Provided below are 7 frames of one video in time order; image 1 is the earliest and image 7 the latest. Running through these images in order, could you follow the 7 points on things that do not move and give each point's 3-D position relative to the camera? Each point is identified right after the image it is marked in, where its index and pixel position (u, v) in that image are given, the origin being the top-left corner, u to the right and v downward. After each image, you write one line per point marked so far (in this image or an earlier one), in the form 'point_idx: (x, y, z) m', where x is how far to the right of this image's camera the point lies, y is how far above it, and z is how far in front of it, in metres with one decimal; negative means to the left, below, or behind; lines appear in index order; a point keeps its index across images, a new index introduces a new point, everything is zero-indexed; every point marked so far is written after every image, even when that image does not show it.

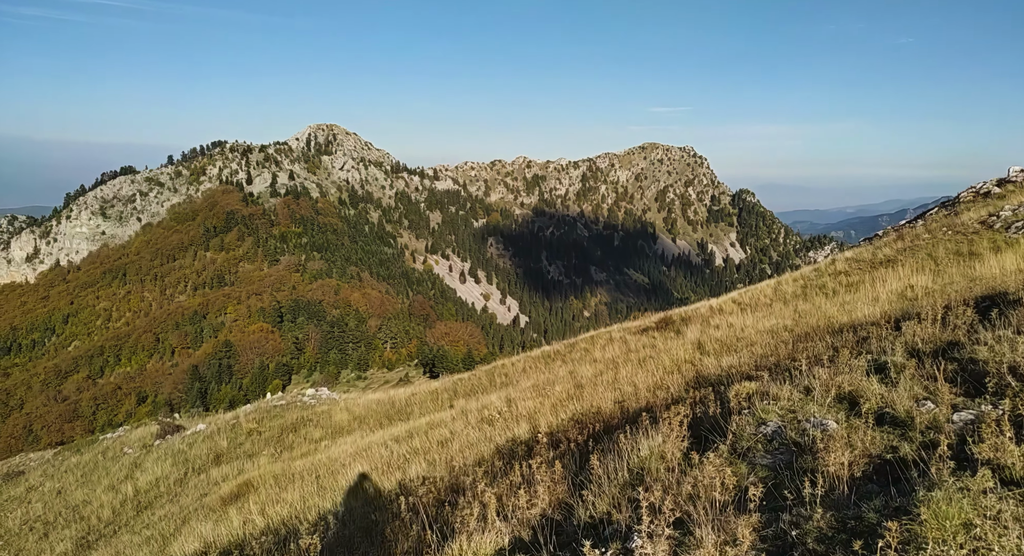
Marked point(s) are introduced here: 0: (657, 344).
0: (+3.2, -1.4, +14.6) m
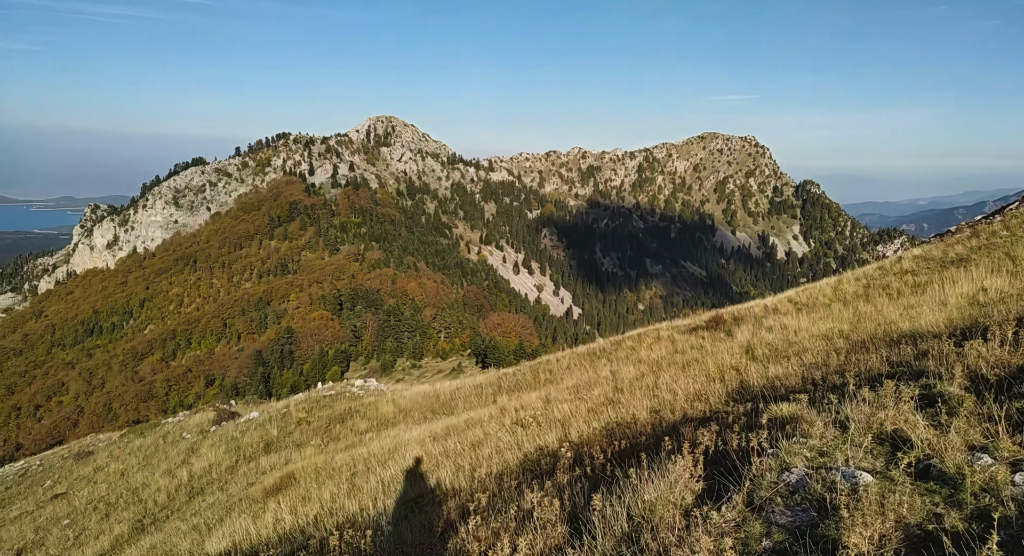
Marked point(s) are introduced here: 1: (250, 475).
0: (+4.0, -1.4, +14.1) m
1: (-6.8, -5.2, +17.7) m
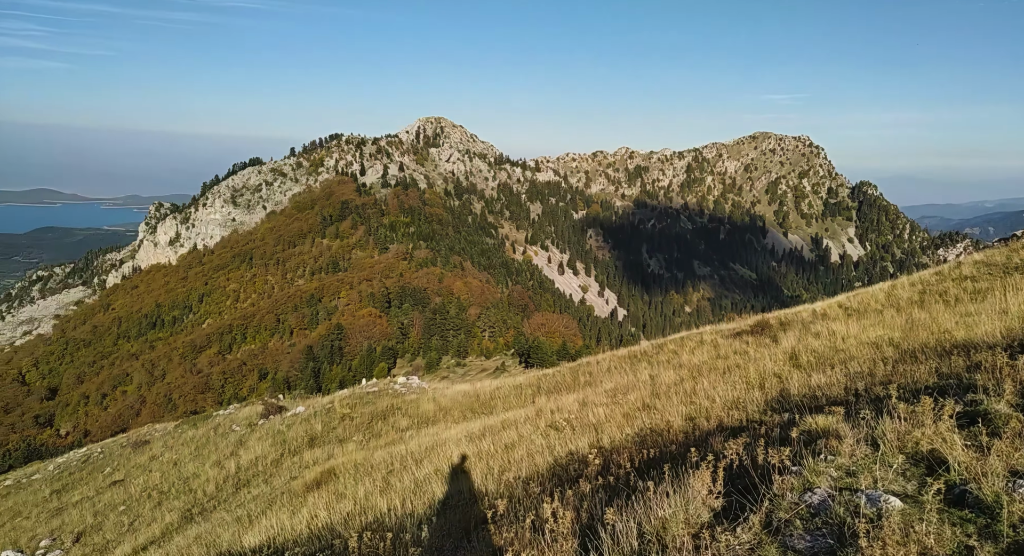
0: (+4.8, -1.5, +13.7) m
1: (-5.8, -5.1, +18.1) m
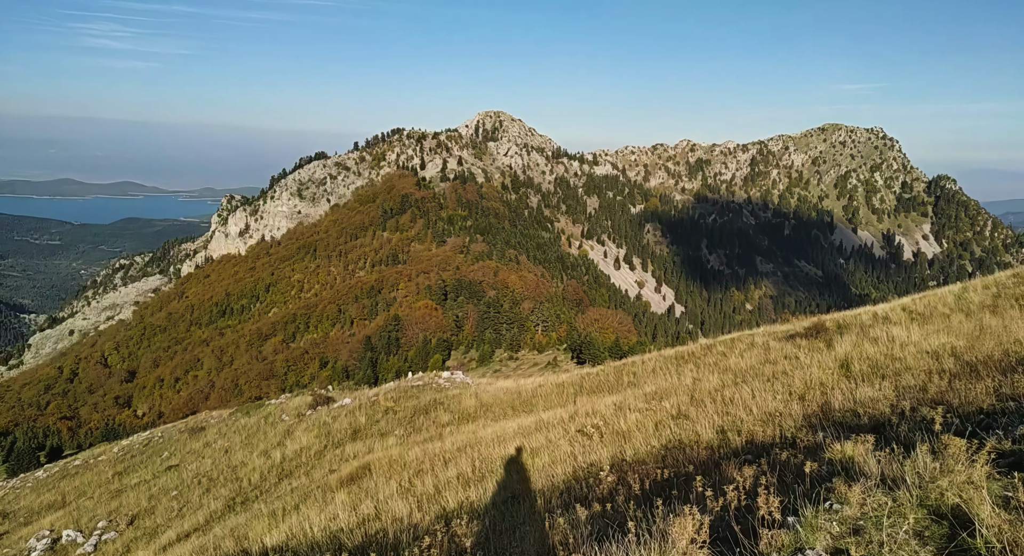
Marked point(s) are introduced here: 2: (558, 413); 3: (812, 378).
0: (+5.5, -1.5, +13.0) m
1: (-4.8, -4.9, +18.2) m
2: (+1.0, -2.9, +14.3) m
3: (+4.2, -1.4, +9.6) m
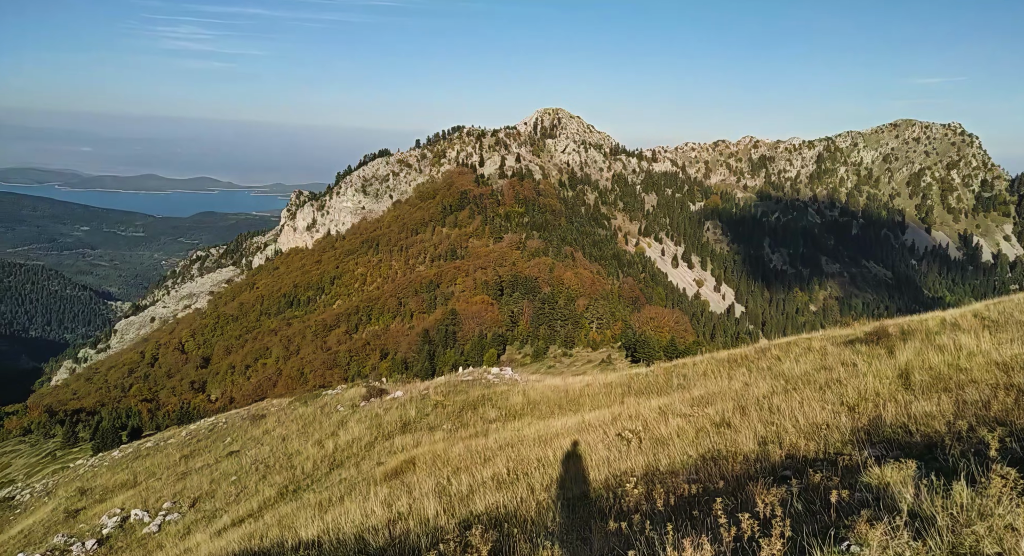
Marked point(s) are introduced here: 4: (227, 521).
0: (+6.3, -1.6, +12.3) m
1: (-3.6, -4.8, +18.4) m
2: (+1.9, -2.8, +14.0) m
3: (+4.7, -1.5, +9.1) m
4: (-6.8, -5.8, +16.2) m
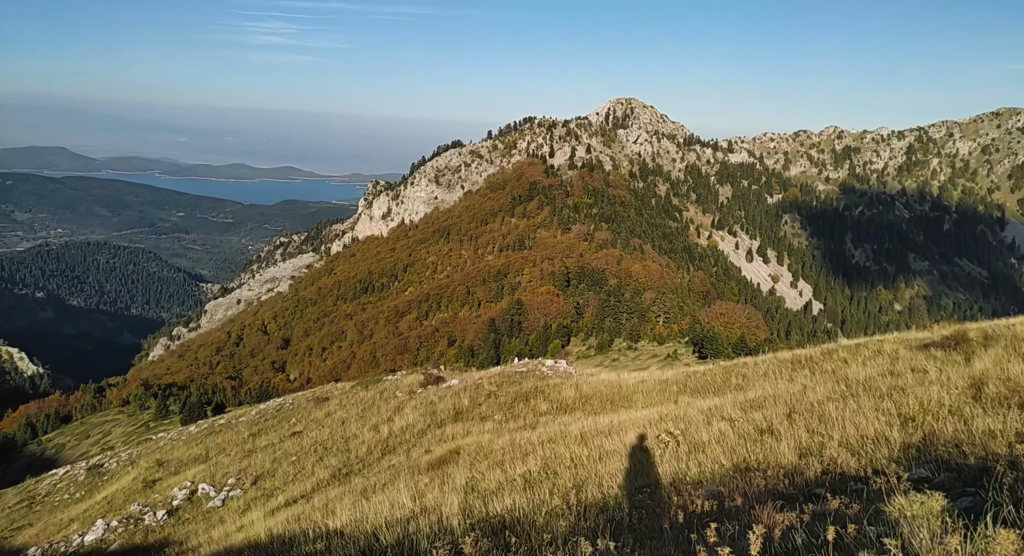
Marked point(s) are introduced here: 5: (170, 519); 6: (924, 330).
0: (+7.0, -1.6, +11.4) m
1: (-2.2, -4.5, +18.5) m
2: (+2.8, -2.7, +13.6) m
3: (+5.2, -1.5, +8.3) m
4: (-5.7, -5.5, +16.7) m
5: (-9.5, -6.7, +18.8) m
6: (+11.5, -1.5, +19.2) m
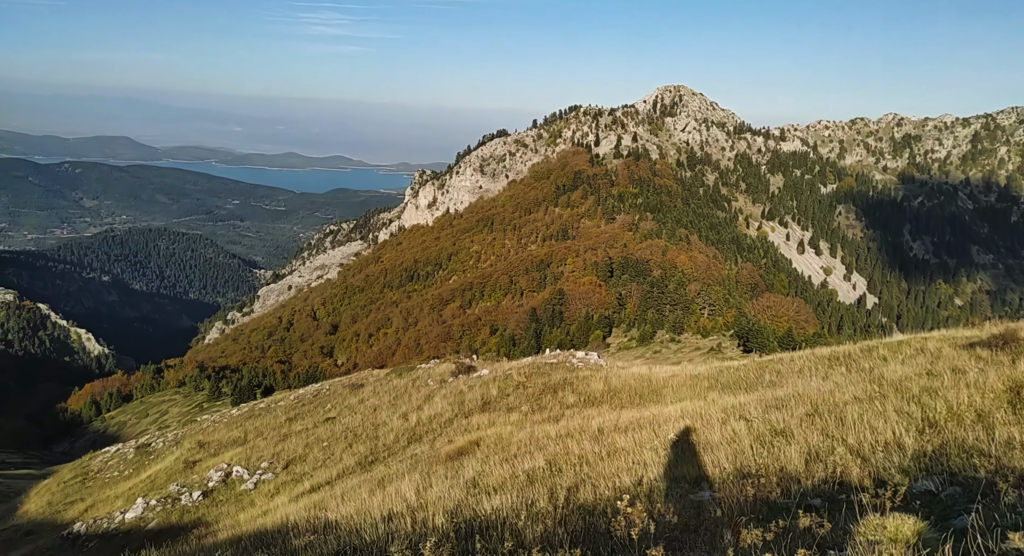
0: (+7.3, -1.5, +10.8) m
1: (-1.5, -4.3, +18.5) m
2: (+3.1, -2.6, +13.2) m
3: (+5.2, -1.4, +7.8) m
4: (-5.1, -5.2, +16.9) m
5: (-8.8, -6.3, +19.3) m
6: (+12.3, -1.3, +18.2) m
